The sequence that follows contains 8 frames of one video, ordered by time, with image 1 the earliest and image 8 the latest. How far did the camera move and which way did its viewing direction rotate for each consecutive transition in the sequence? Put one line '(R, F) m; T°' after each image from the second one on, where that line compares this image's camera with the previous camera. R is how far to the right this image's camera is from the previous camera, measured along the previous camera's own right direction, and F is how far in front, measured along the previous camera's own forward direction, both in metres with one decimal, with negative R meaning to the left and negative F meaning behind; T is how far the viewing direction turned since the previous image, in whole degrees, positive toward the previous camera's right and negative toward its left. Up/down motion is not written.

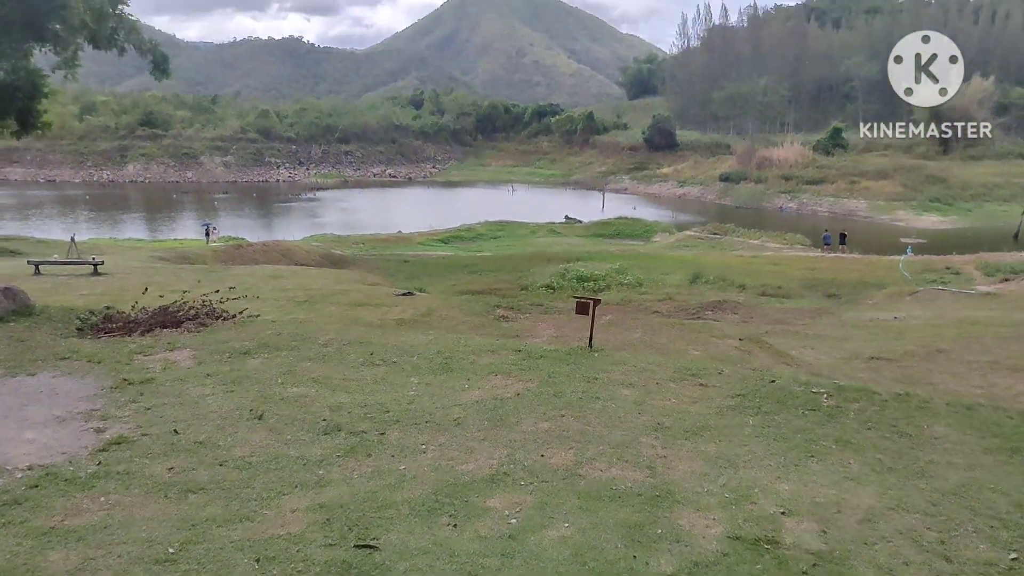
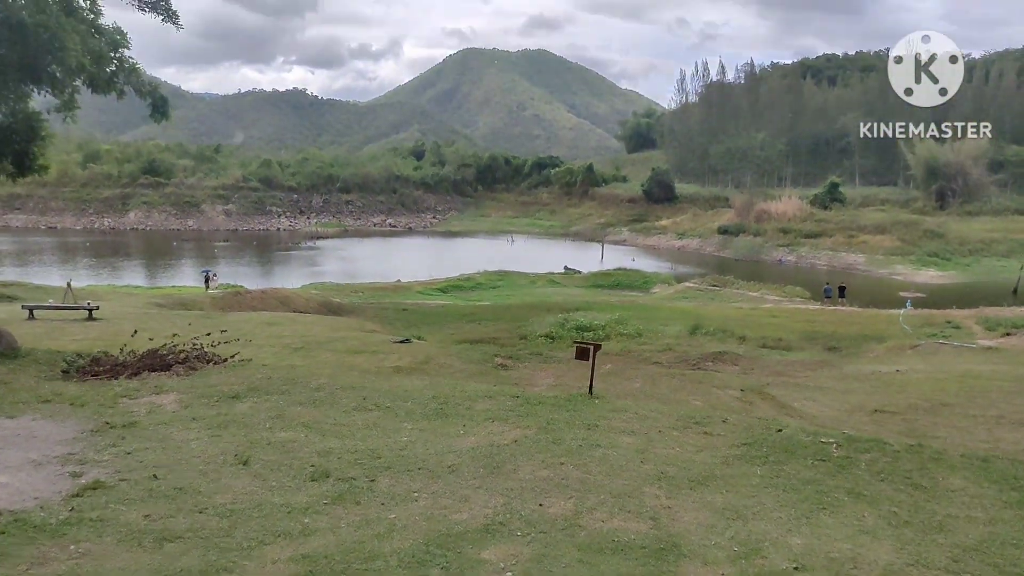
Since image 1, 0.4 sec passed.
(0.0, +0.1) m; 0°
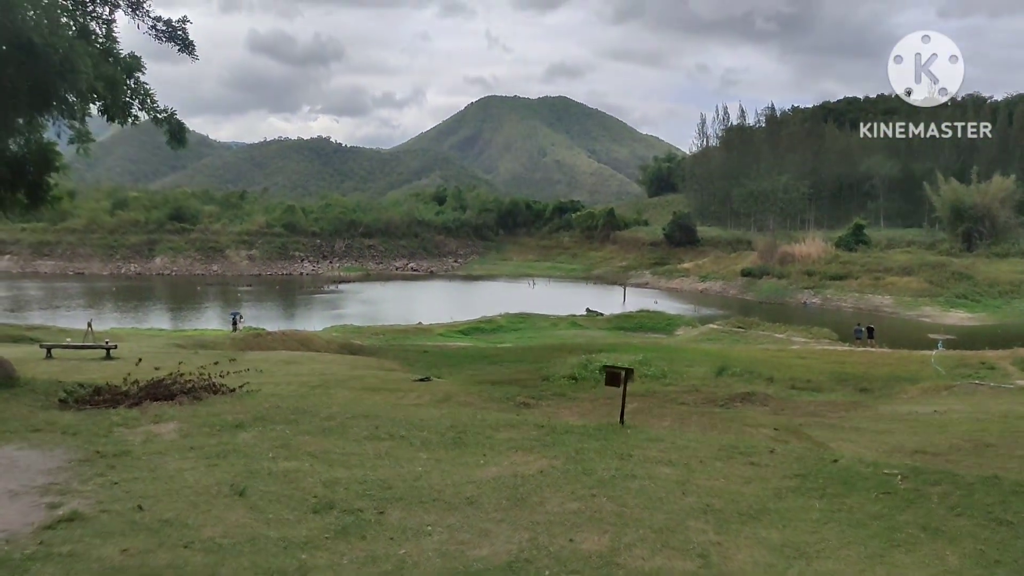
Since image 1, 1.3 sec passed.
(0.0, +0.4) m; -1°
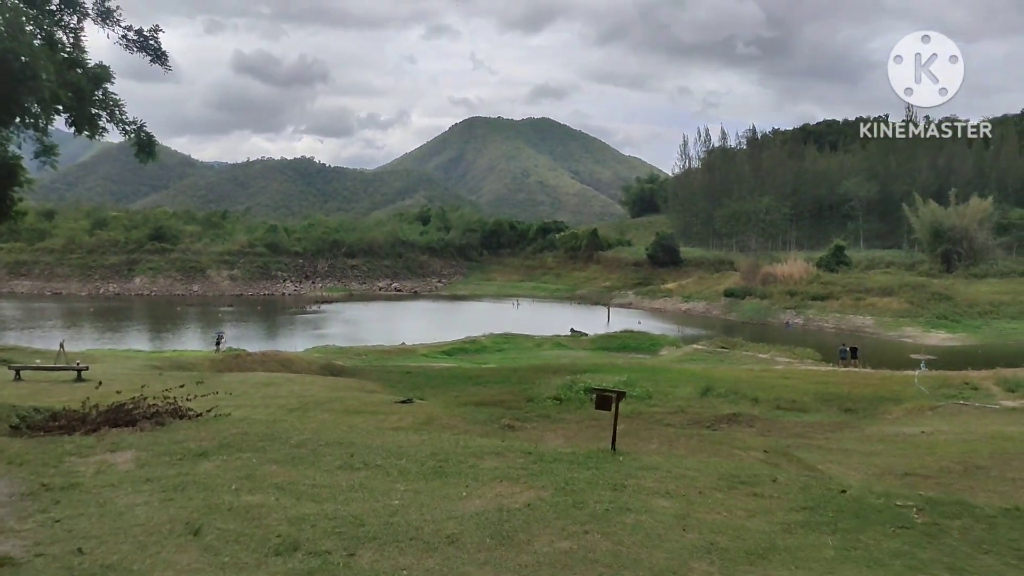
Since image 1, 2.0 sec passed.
(0.0, +0.3) m; +1°
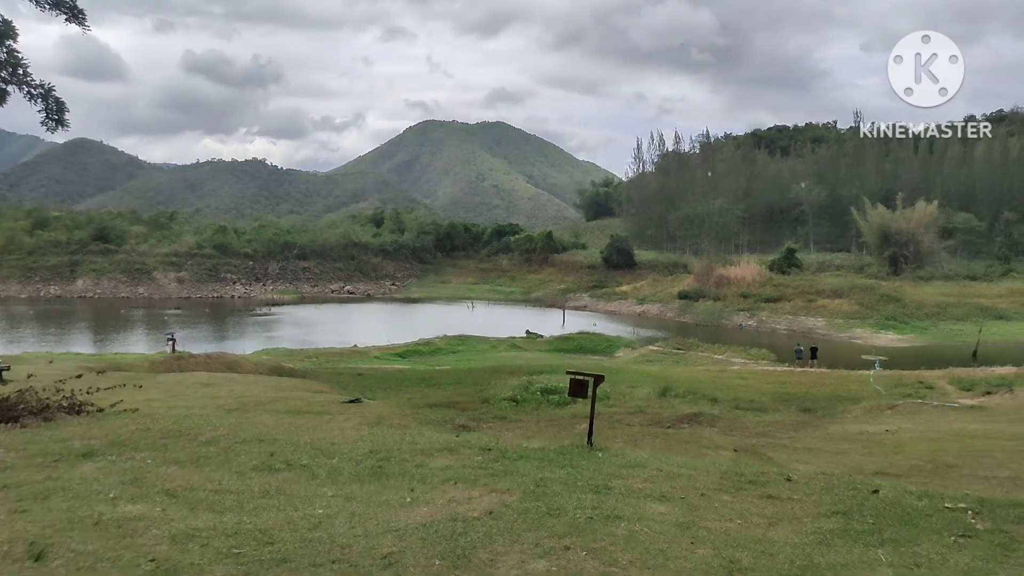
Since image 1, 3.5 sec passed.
(0.0, +0.7) m; +3°
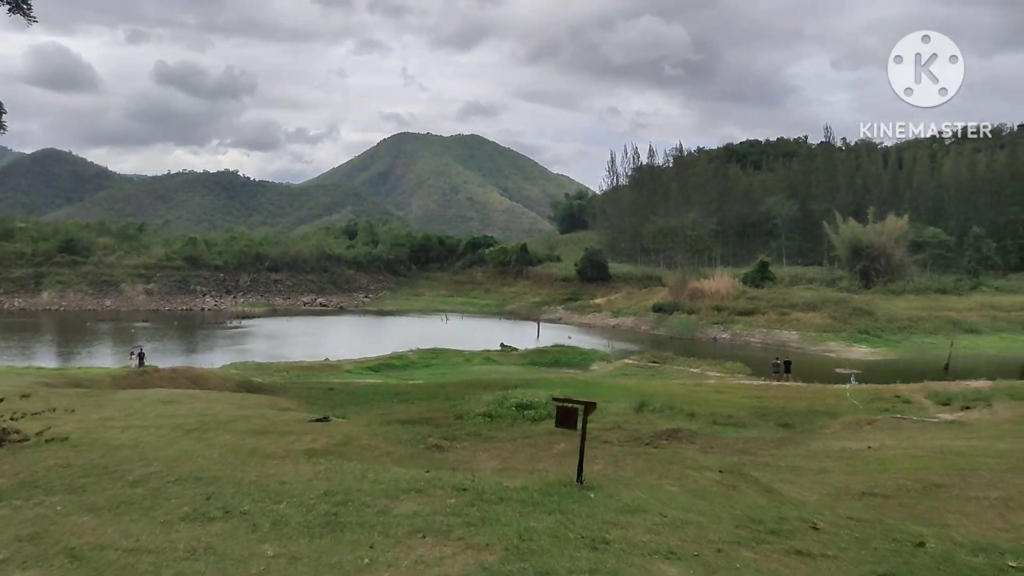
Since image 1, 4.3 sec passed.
(0.0, +0.5) m; +2°
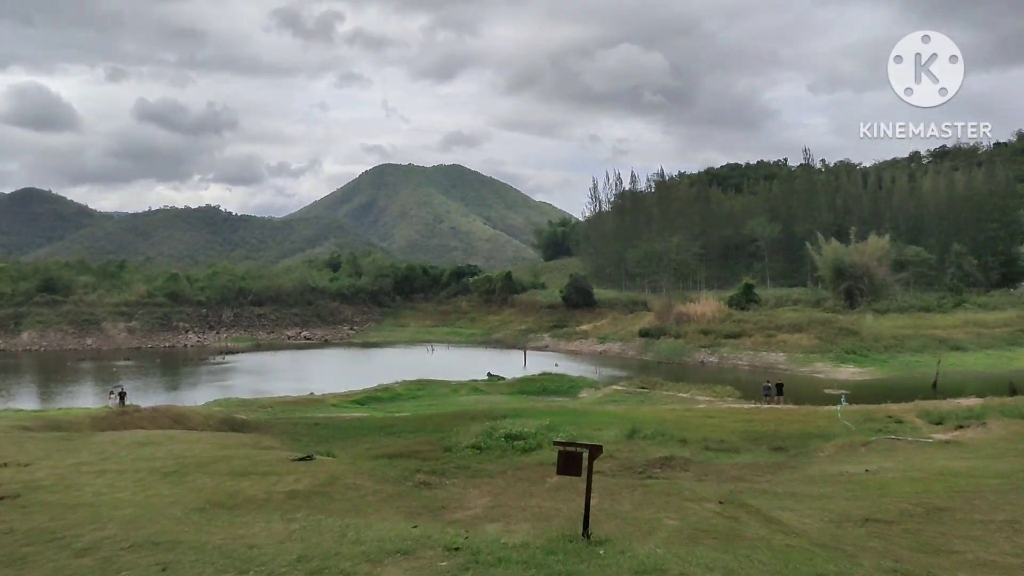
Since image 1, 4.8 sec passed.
(0.0, +0.3) m; +1°
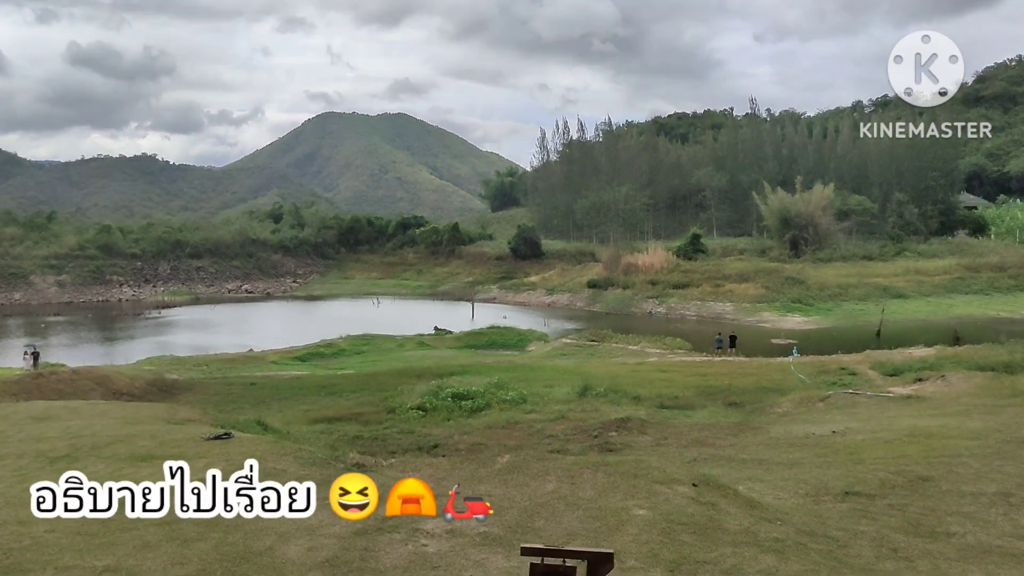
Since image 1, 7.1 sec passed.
(0.0, +1.4) m; +4°
